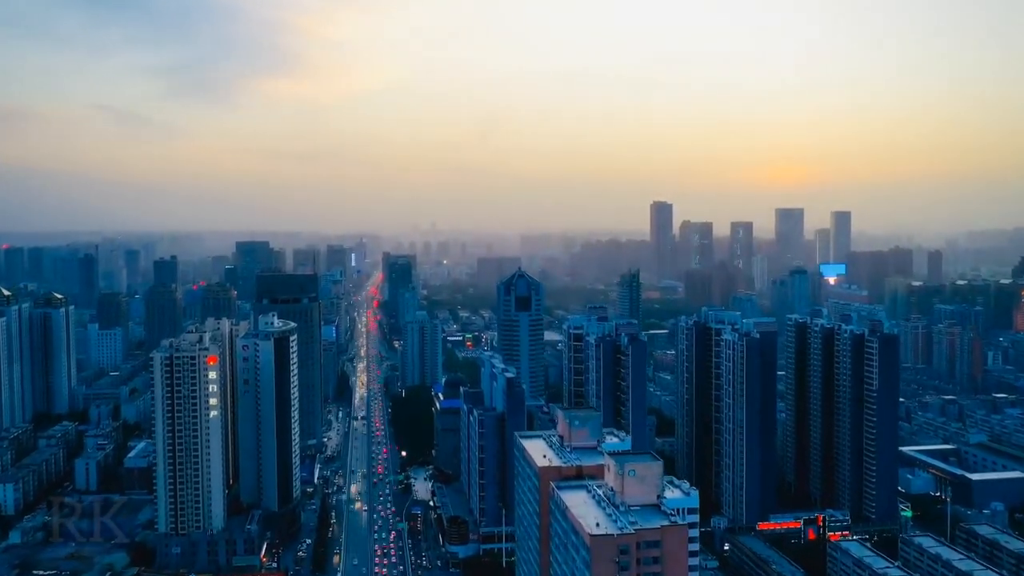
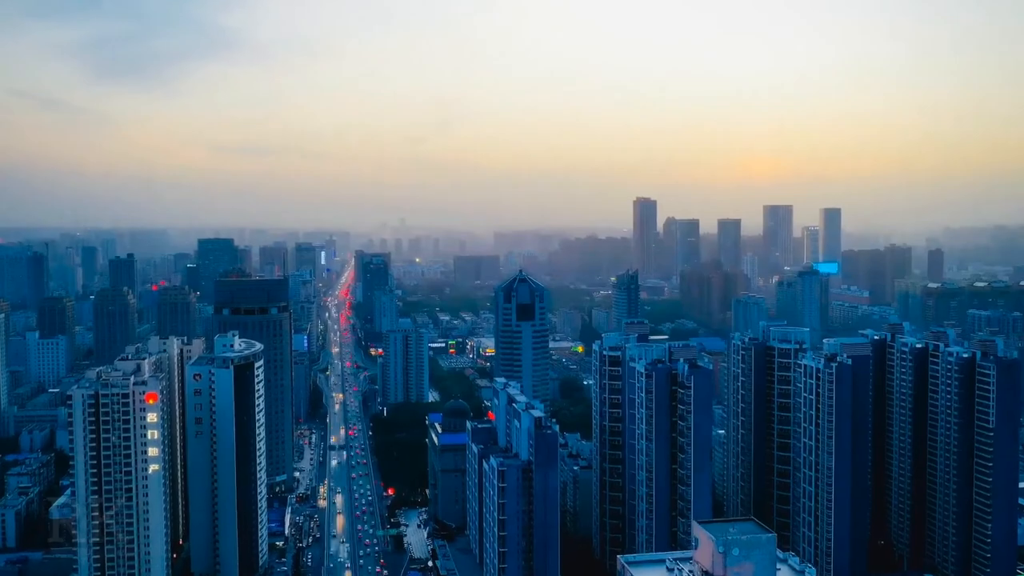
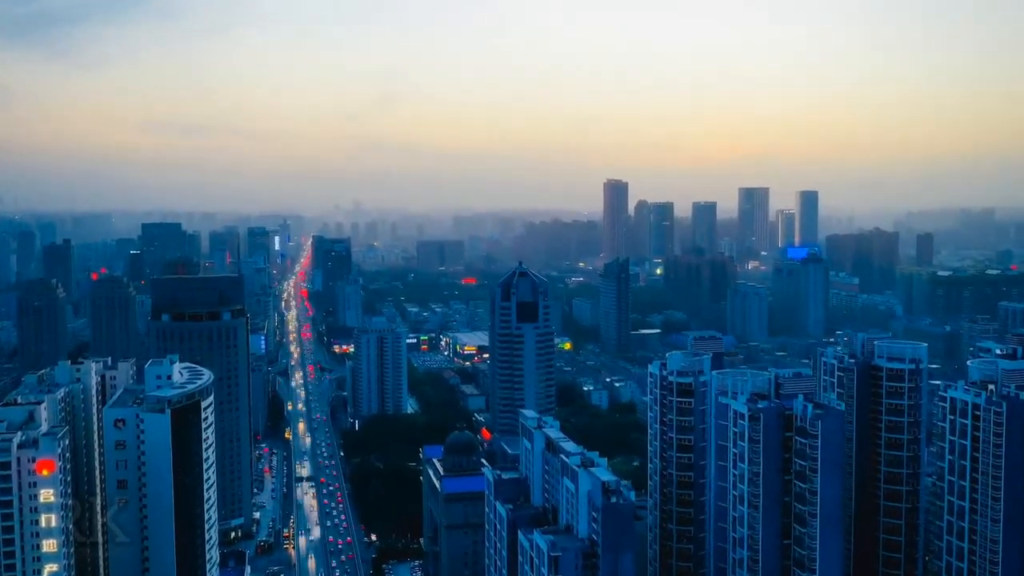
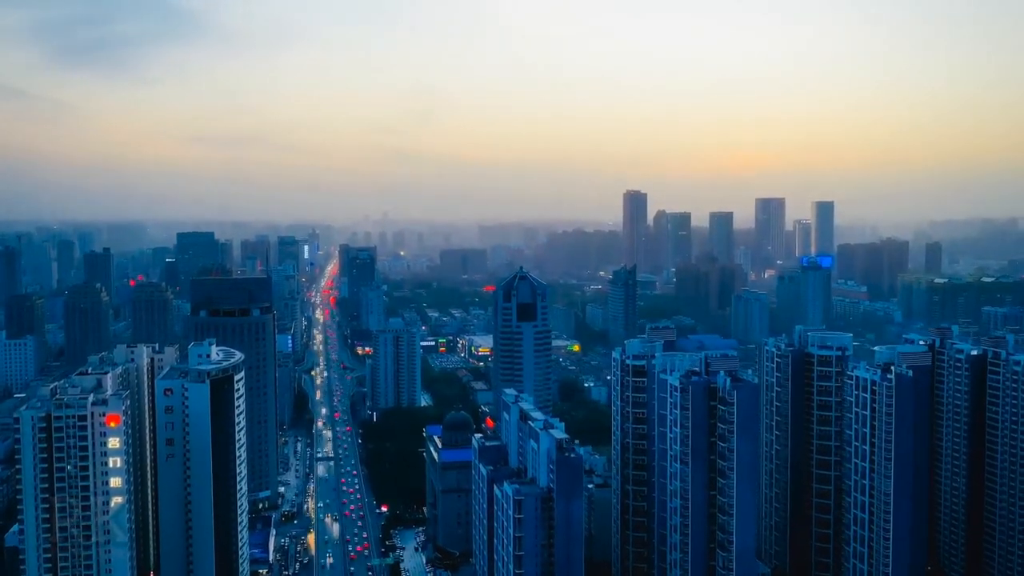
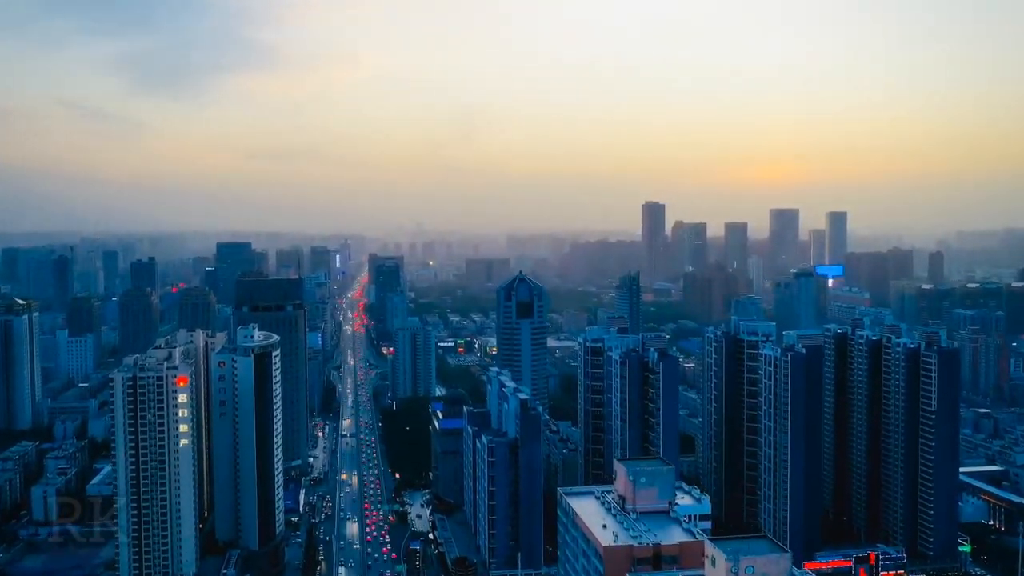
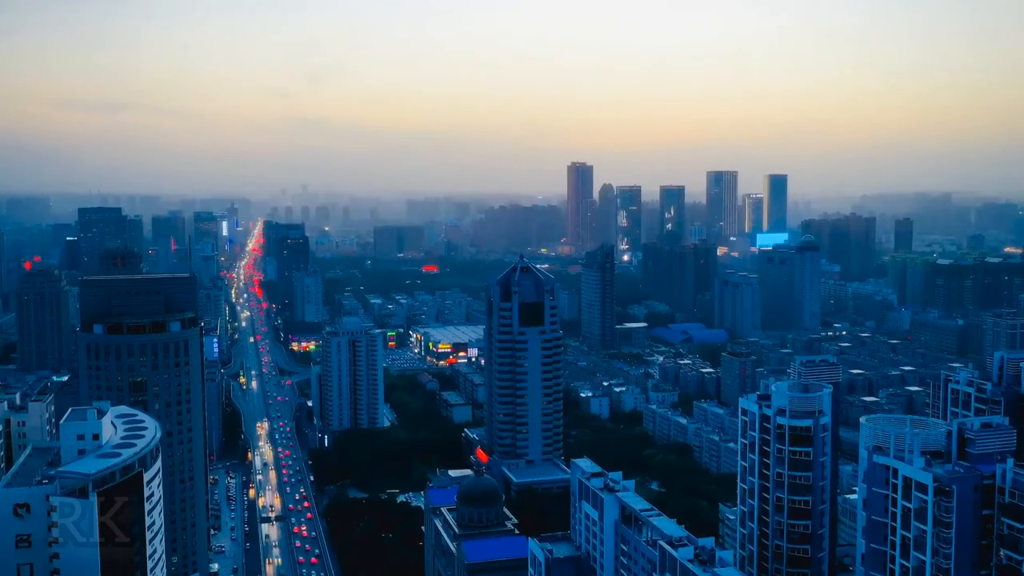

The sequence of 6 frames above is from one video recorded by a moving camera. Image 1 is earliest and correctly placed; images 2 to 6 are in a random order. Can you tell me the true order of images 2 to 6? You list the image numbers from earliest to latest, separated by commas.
5, 2, 4, 3, 6
